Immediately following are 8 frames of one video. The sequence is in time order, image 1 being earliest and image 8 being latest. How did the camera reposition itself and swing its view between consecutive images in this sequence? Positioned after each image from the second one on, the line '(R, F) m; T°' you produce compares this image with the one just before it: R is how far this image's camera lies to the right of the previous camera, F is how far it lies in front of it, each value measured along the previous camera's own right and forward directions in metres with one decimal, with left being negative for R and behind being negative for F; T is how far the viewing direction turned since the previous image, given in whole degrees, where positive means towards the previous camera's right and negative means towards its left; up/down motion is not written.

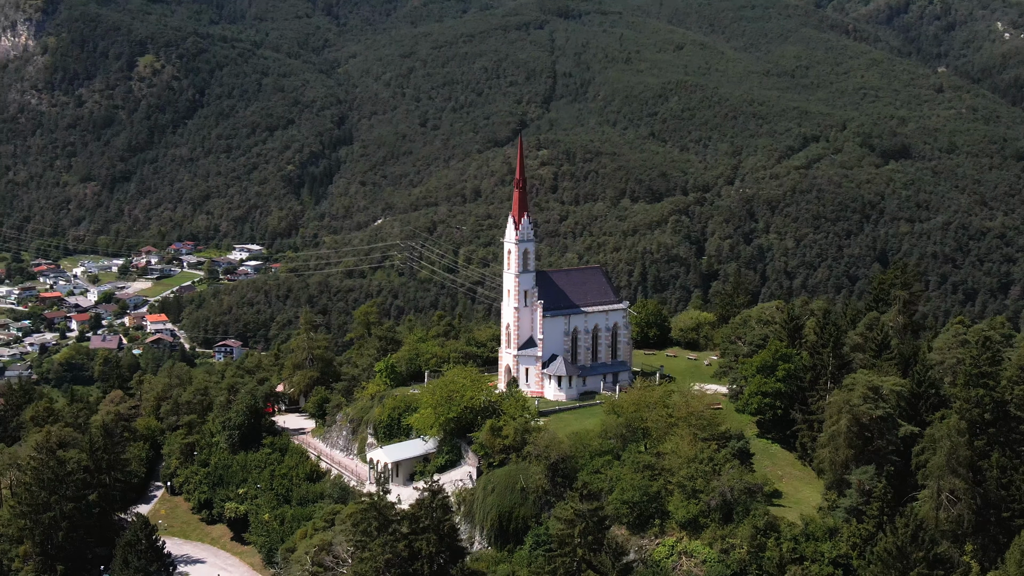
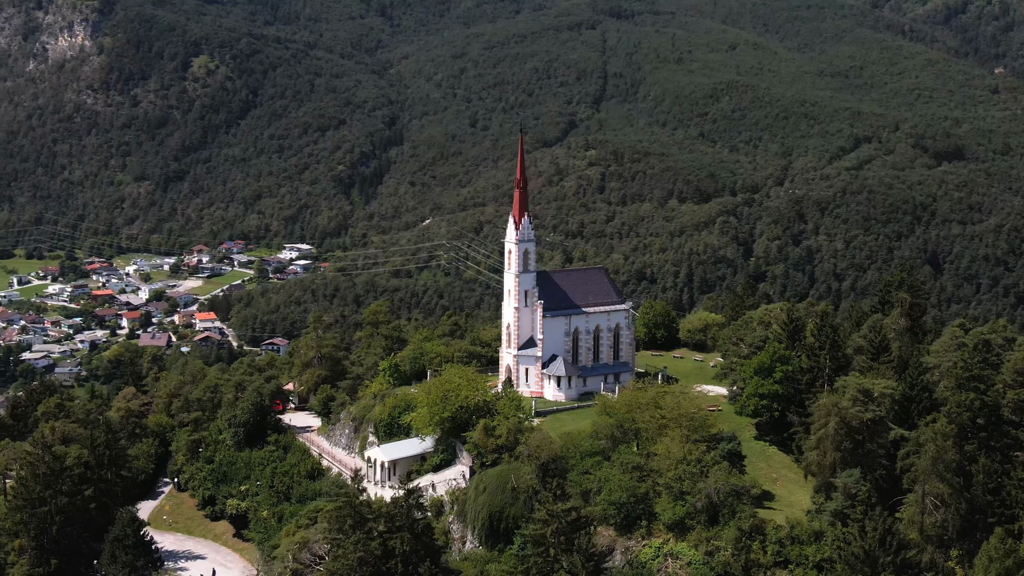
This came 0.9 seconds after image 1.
(+1.7, 0.0) m; -2°
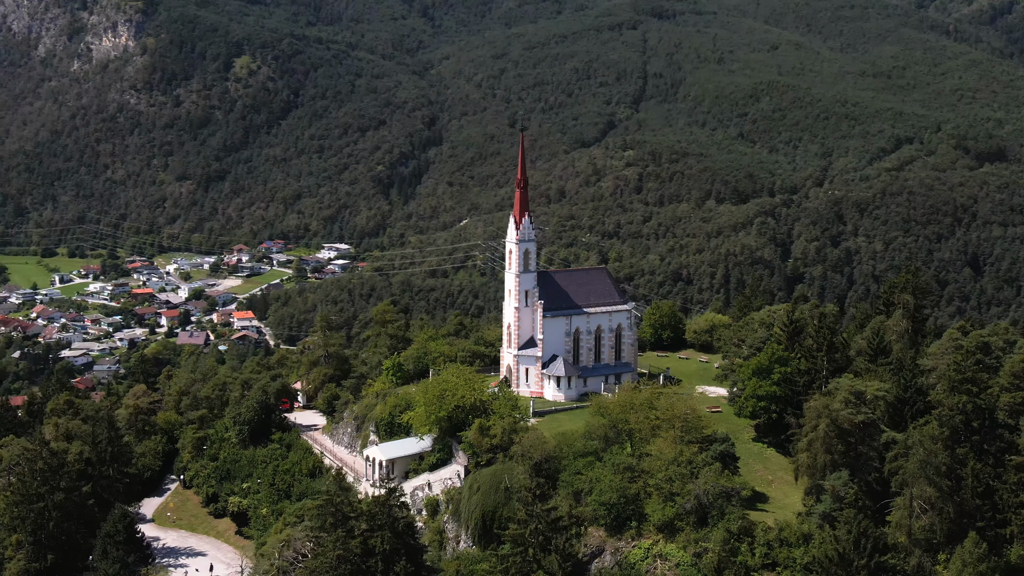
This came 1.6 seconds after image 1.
(+1.3, 0.0) m; -2°
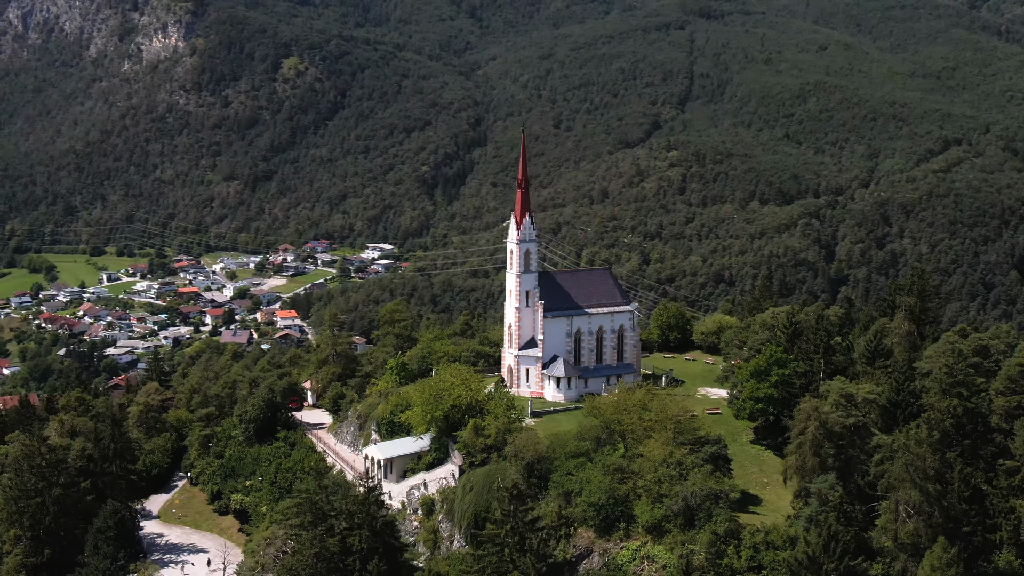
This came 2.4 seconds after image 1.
(+1.5, 0.0) m; -2°
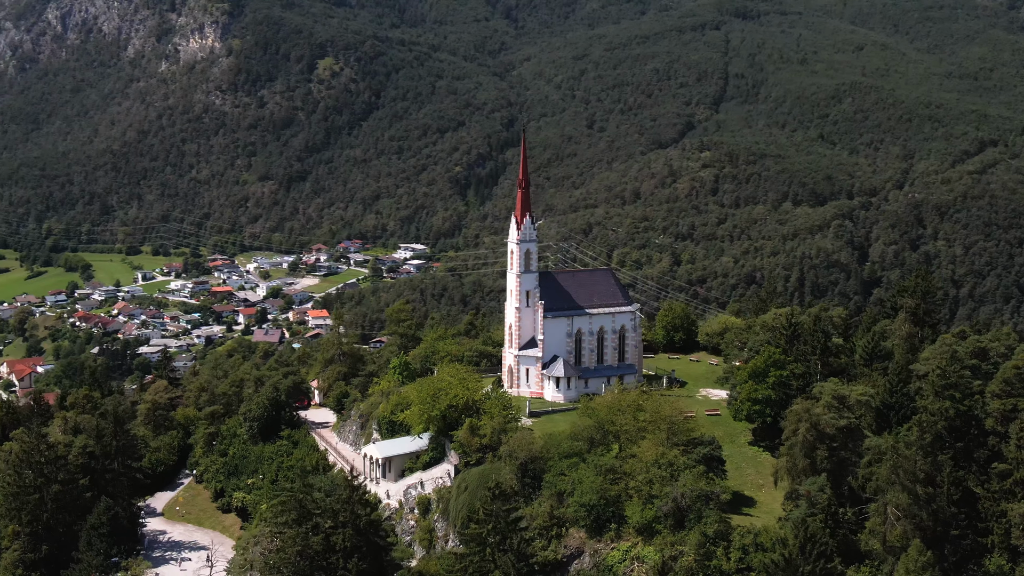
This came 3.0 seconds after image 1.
(+1.1, 0.0) m; -2°
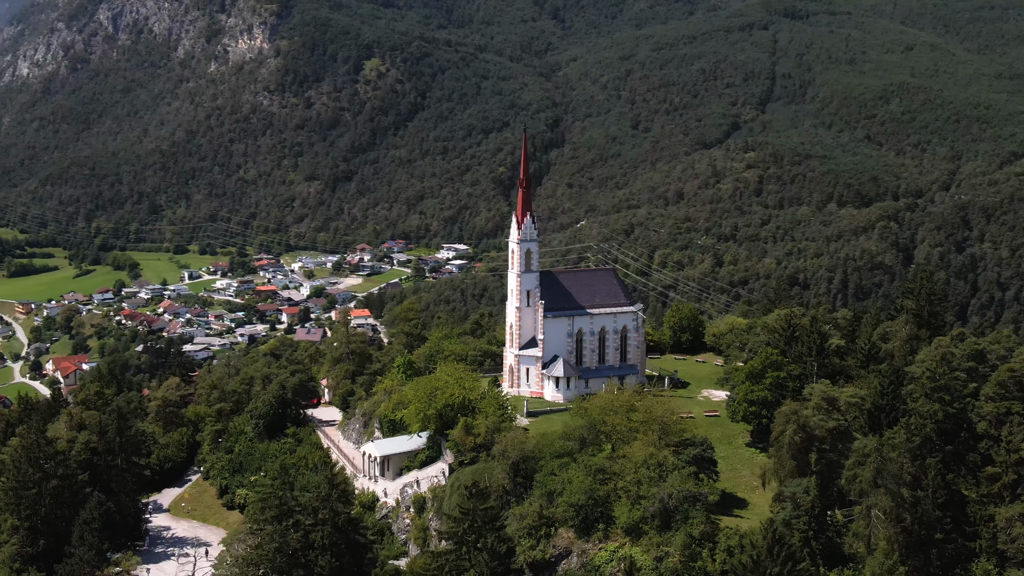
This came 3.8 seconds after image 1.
(+1.5, 0.0) m; -2°
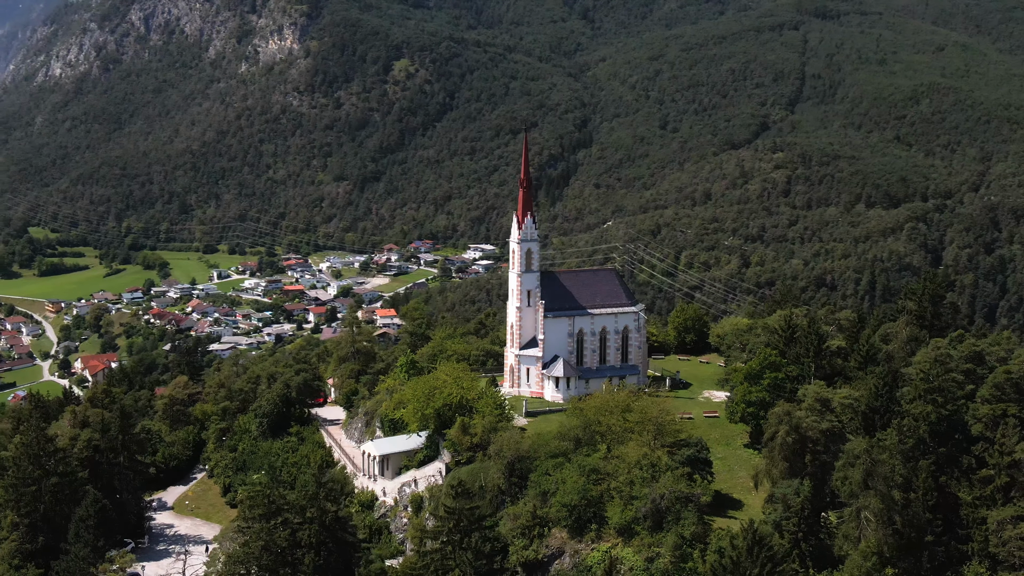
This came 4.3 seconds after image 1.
(+0.9, 0.0) m; -1°
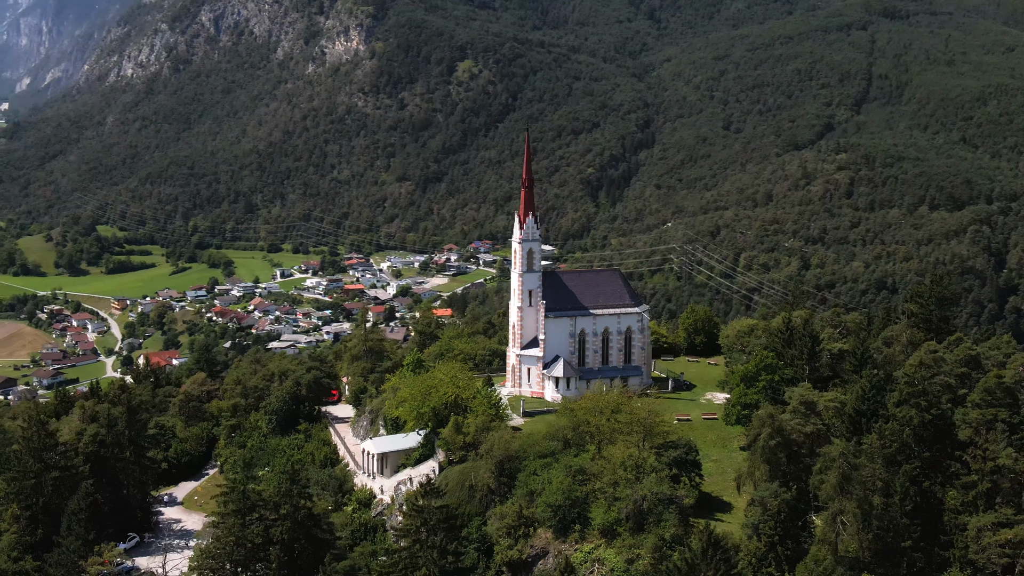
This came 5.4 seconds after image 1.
(+2.0, +0.1) m; -3°
